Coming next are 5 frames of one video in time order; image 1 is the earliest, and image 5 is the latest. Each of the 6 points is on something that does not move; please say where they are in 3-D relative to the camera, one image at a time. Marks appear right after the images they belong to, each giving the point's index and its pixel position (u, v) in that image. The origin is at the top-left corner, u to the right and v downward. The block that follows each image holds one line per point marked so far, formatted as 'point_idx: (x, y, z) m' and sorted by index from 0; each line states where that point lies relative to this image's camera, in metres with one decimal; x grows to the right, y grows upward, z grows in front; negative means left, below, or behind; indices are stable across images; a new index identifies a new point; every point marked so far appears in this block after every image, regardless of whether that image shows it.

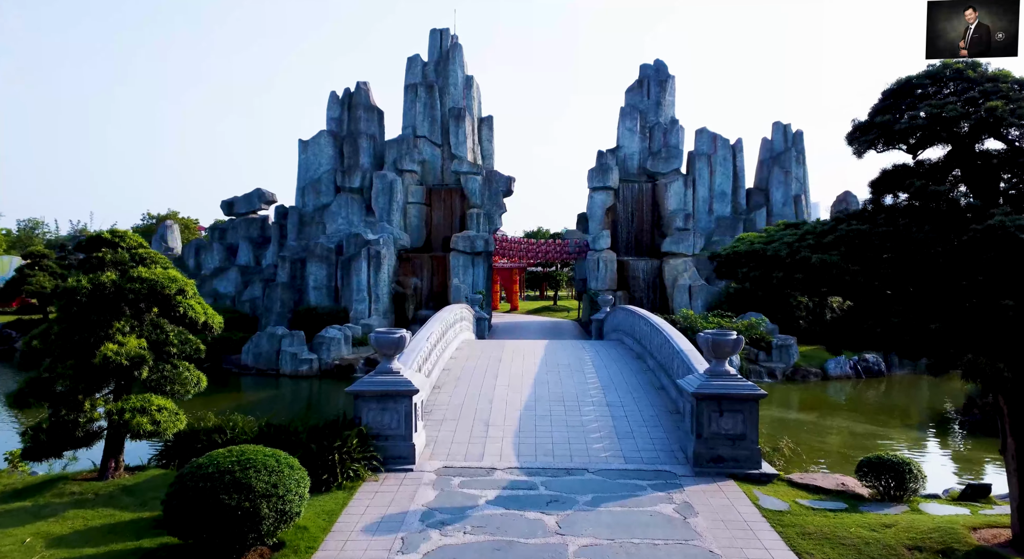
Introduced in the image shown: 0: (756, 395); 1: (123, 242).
0: (+3.3, -1.6, +7.4) m
1: (-5.6, +0.5, +7.8) m
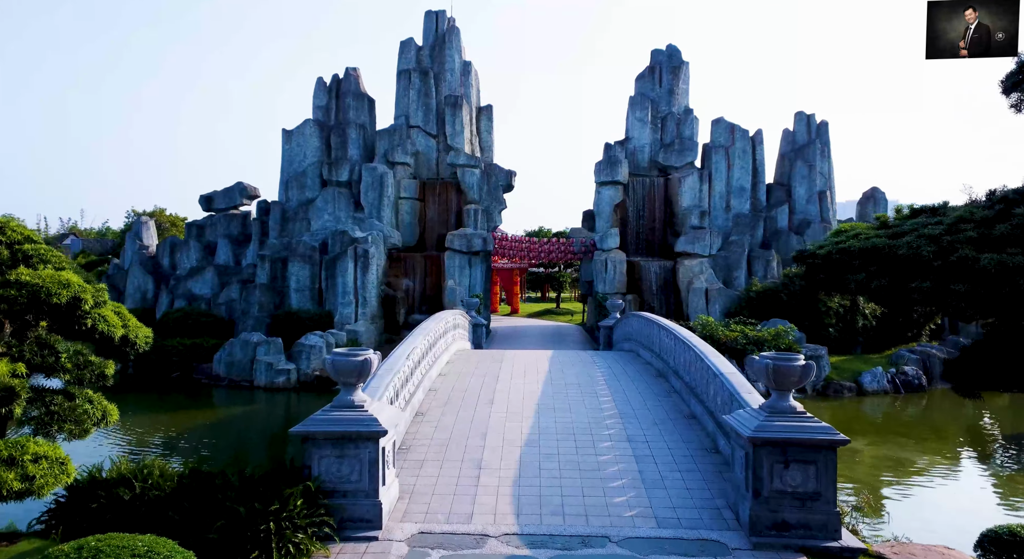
0: (+3.3, -1.6, +5.6) m
1: (-5.6, +0.5, +6.0) m
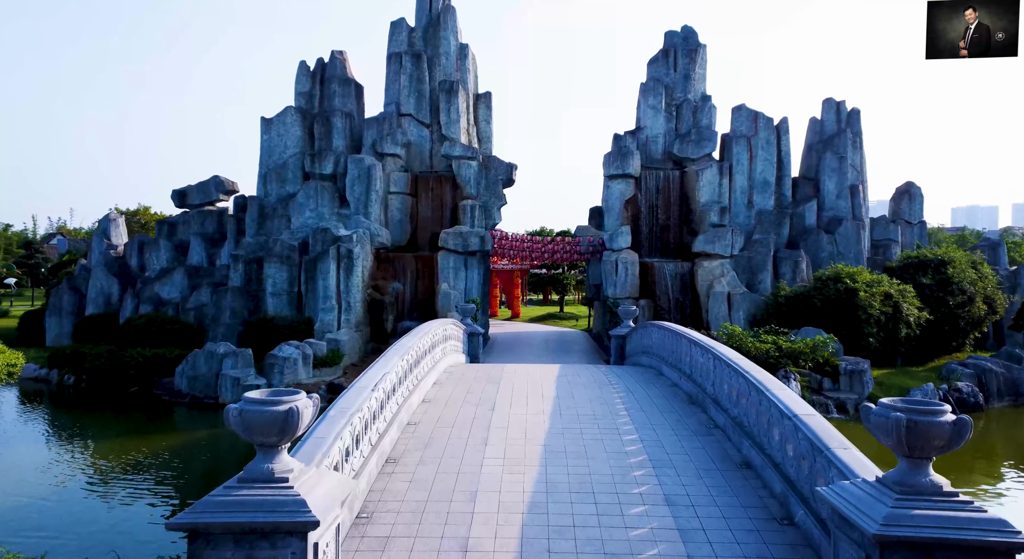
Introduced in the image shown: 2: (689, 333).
0: (+3.3, -1.7, +3.6) m
1: (-5.6, +0.4, +4.0) m
2: (+3.1, -1.0, +9.8) m
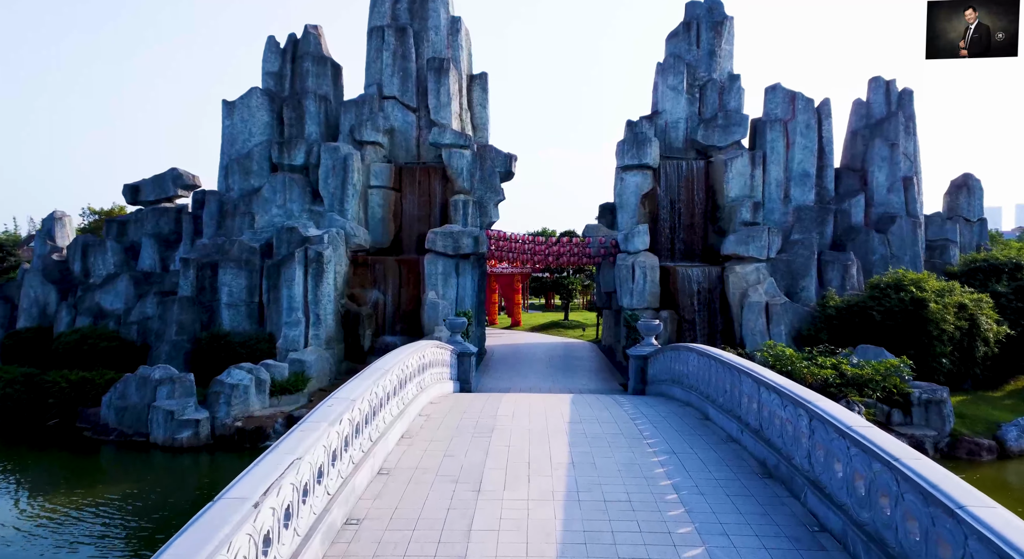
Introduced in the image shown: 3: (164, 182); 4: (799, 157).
0: (+3.2, -1.9, +0.8) m
1: (-5.7, +0.2, +1.3) m
2: (+3.1, -1.2, +7.0) m
3: (-12.3, +3.4, +19.5) m
4: (+9.4, +4.0, +18.1) m
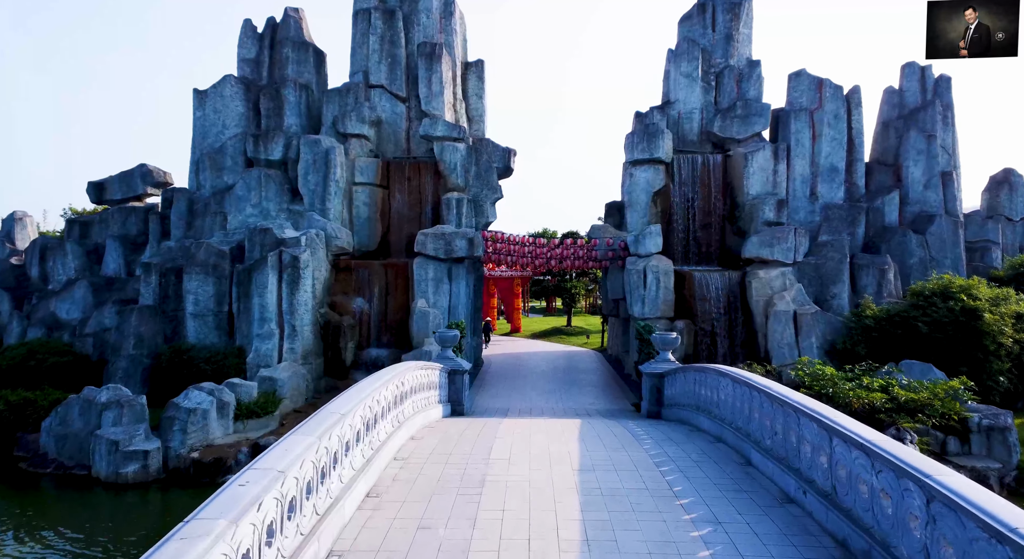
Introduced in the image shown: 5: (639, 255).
0: (+3.1, -2.1, -0.8) m
1: (-5.7, +0.1, -0.3) m
2: (+3.0, -1.3, +5.5) m
3: (-12.4, +3.3, +17.9) m
4: (+9.4, +3.9, +16.5) m
5: (+3.5, +0.6, +14.8) m
